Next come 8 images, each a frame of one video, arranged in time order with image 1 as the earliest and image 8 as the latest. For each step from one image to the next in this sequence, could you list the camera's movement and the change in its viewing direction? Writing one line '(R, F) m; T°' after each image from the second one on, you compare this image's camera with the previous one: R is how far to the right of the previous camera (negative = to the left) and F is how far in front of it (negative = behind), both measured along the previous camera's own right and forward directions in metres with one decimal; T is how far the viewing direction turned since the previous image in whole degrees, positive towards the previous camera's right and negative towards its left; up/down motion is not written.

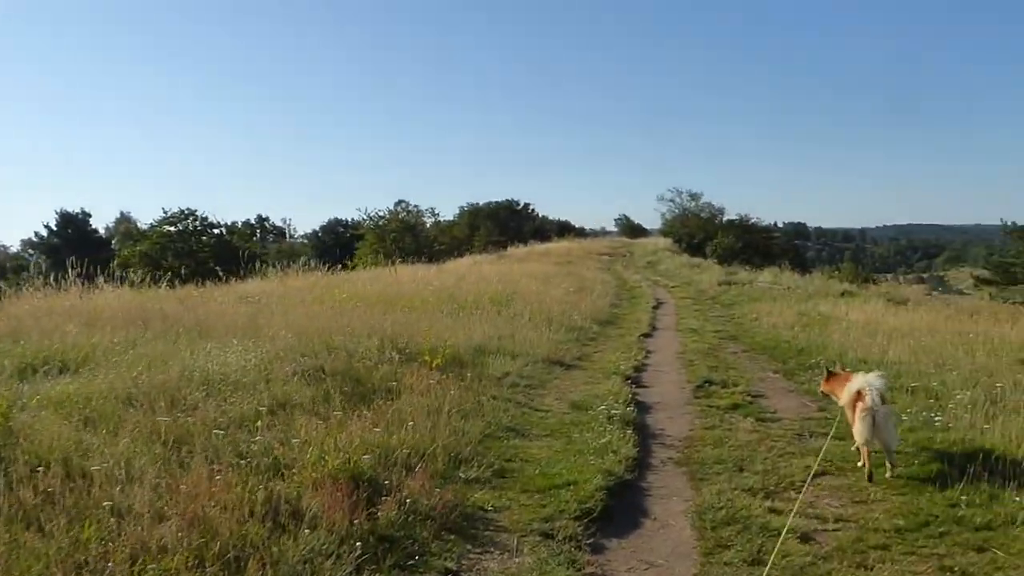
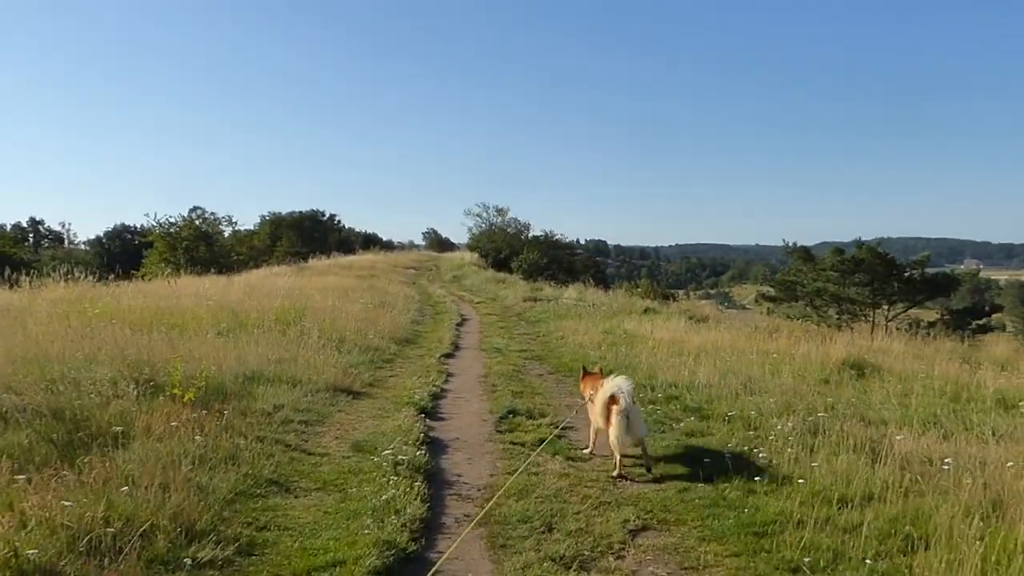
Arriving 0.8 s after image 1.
(+0.4, +1.3) m; +14°
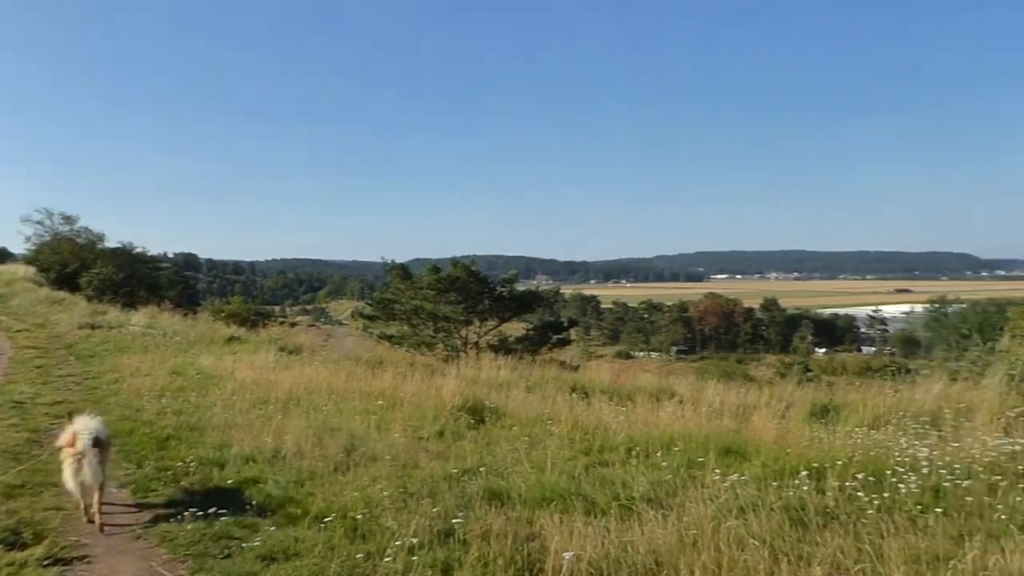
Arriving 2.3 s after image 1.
(+0.7, +2.4) m; +30°
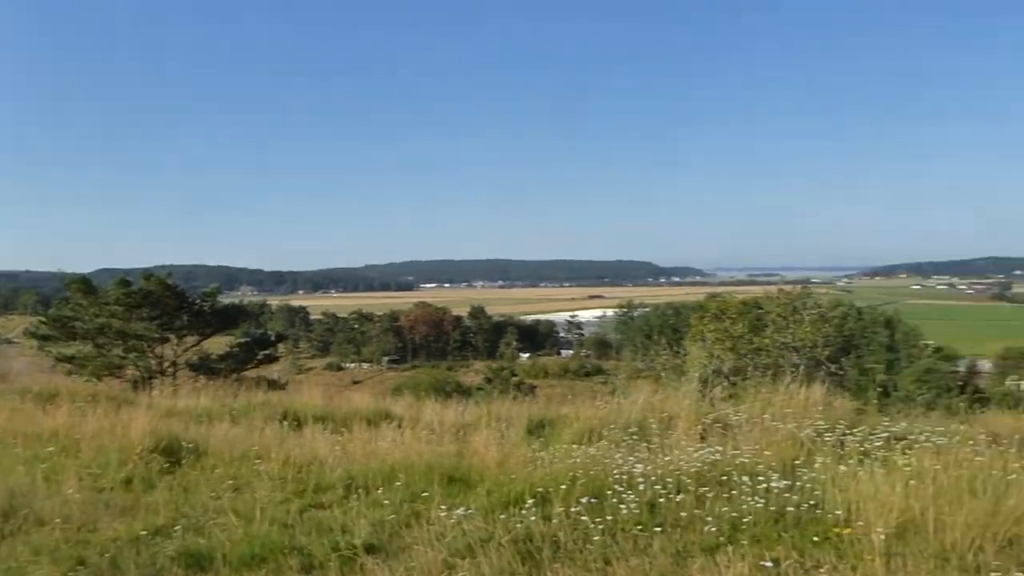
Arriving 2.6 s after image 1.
(+0.1, +0.4) m; +21°
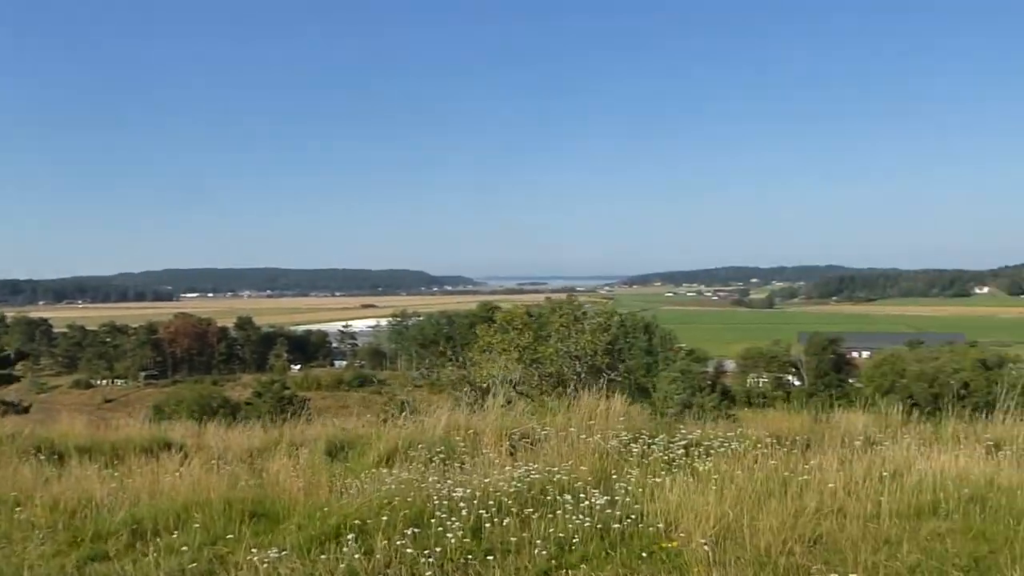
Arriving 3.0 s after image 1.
(-0.1, +0.2) m; +16°
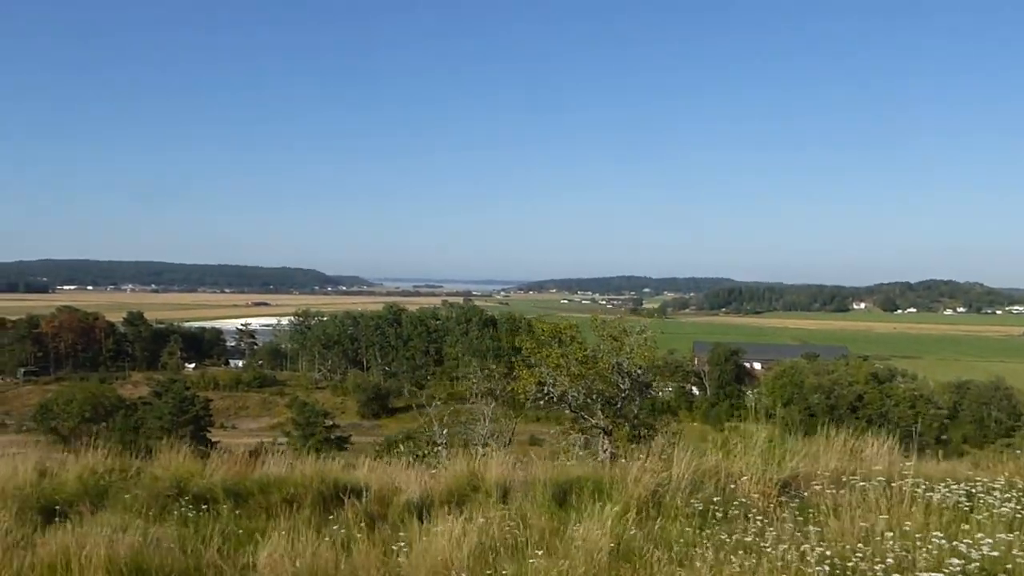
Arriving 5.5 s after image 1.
(-2.4, +1.0) m; +8°
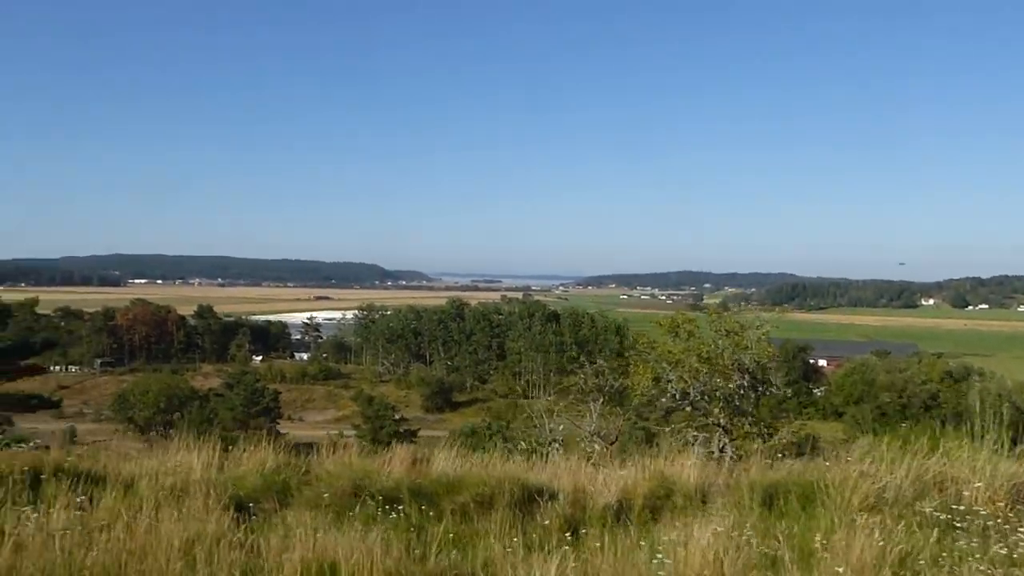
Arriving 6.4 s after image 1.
(-0.9, +0.3) m; -4°
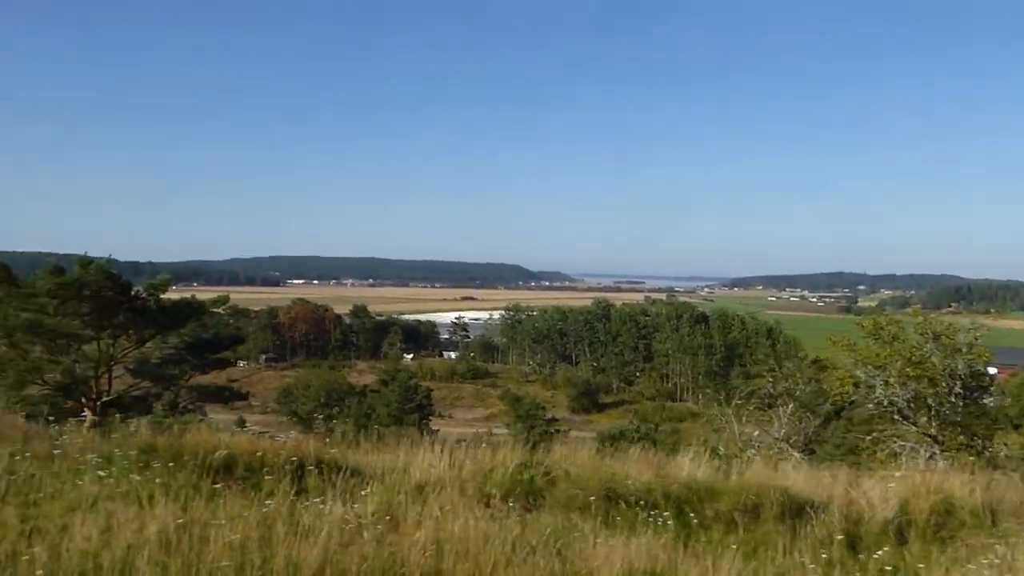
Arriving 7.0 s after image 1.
(-0.7, 0.0) m; -11°
